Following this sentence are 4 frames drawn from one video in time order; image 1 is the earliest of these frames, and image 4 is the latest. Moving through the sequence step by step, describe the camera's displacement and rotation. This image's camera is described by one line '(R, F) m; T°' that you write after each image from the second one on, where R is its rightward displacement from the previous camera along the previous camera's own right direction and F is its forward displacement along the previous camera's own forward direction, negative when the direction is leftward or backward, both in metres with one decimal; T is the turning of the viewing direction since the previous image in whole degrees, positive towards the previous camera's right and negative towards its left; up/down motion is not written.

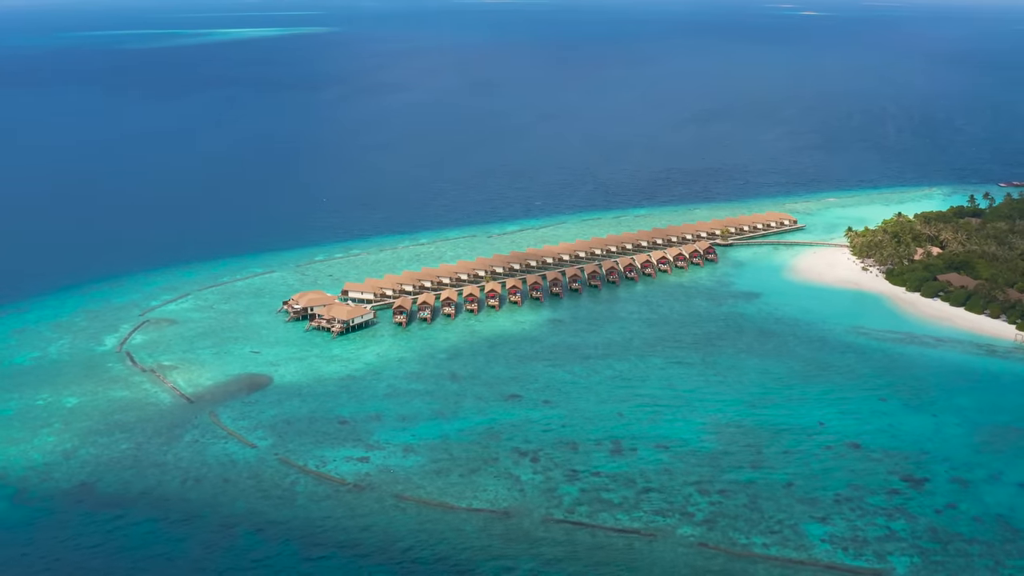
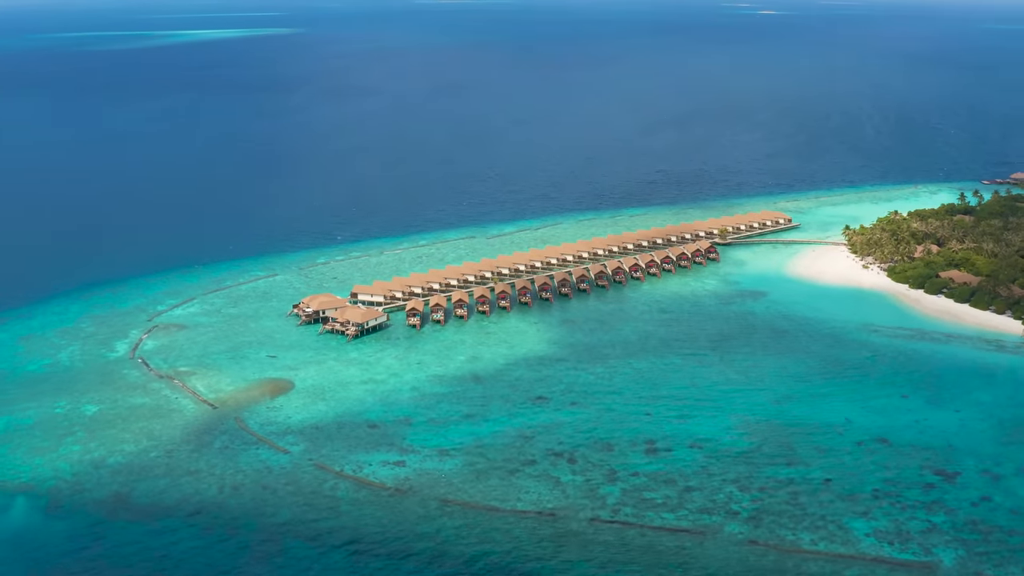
(-2.4, +0.1) m; +2°
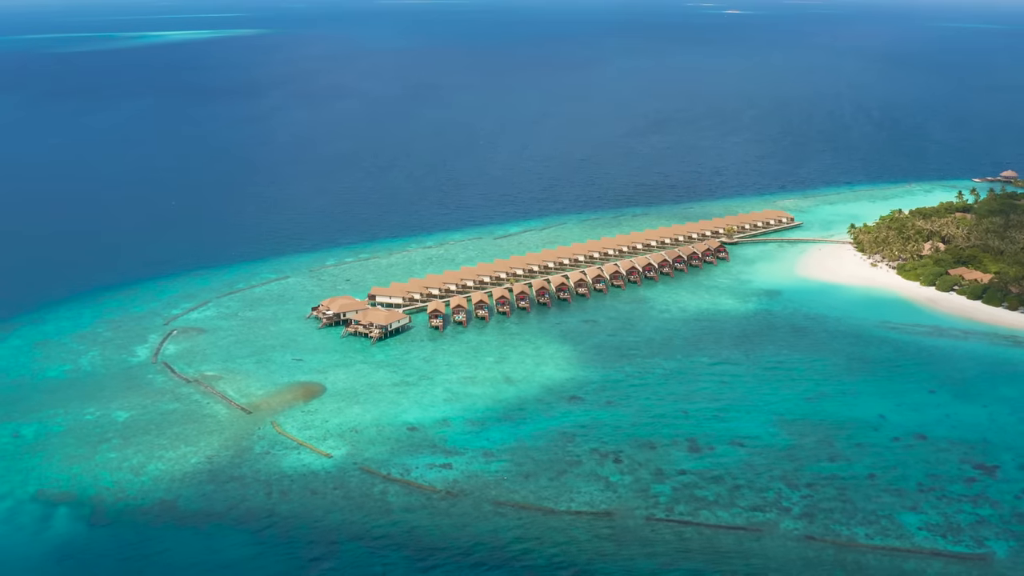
(-2.5, +0.1) m; +2°
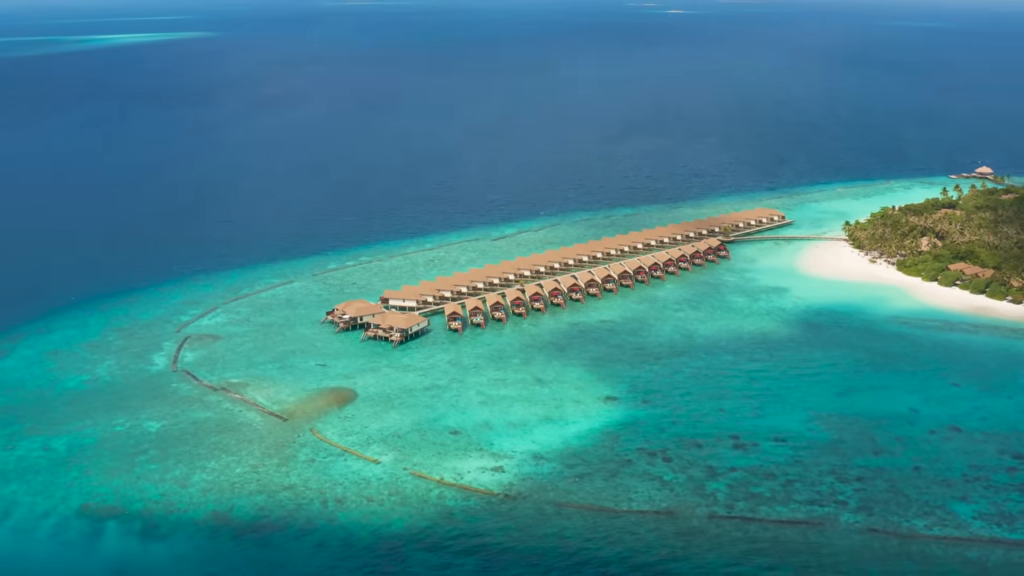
(-3.3, +0.3) m; +3°
